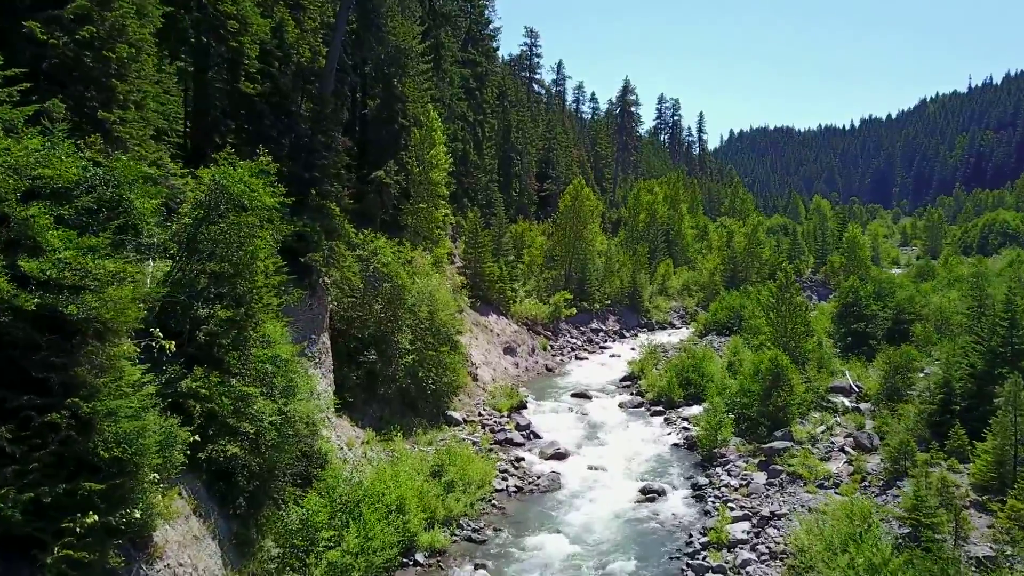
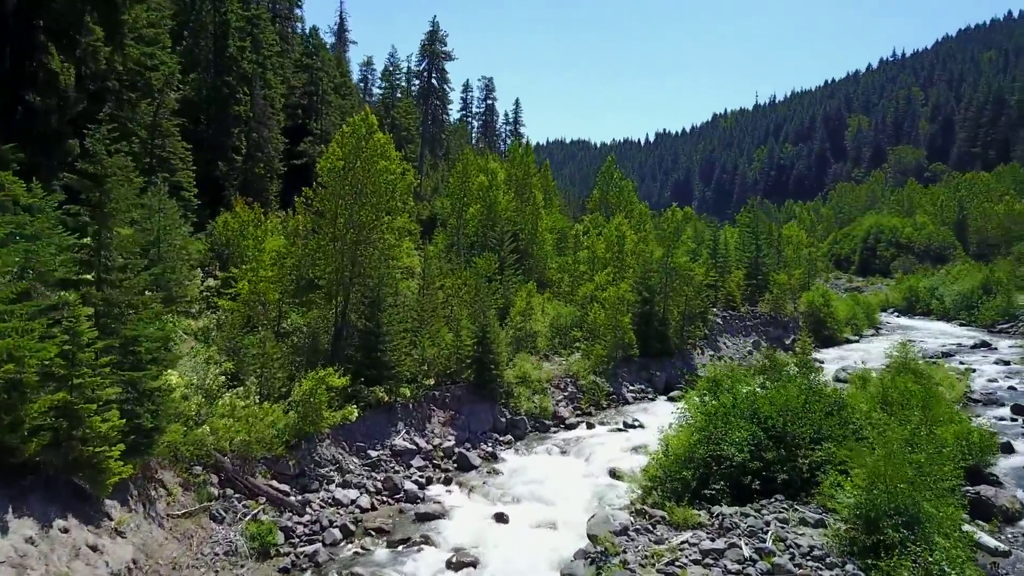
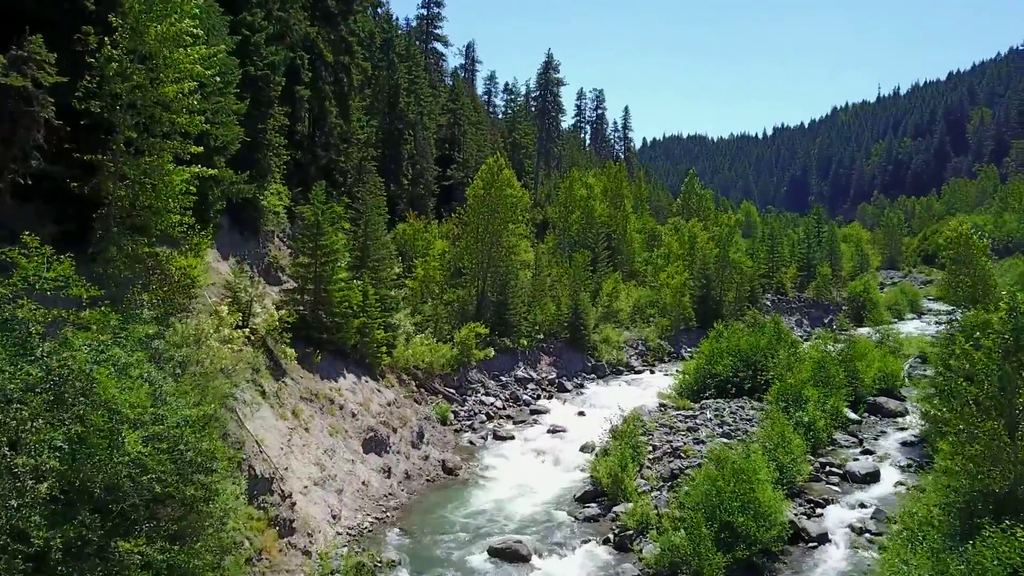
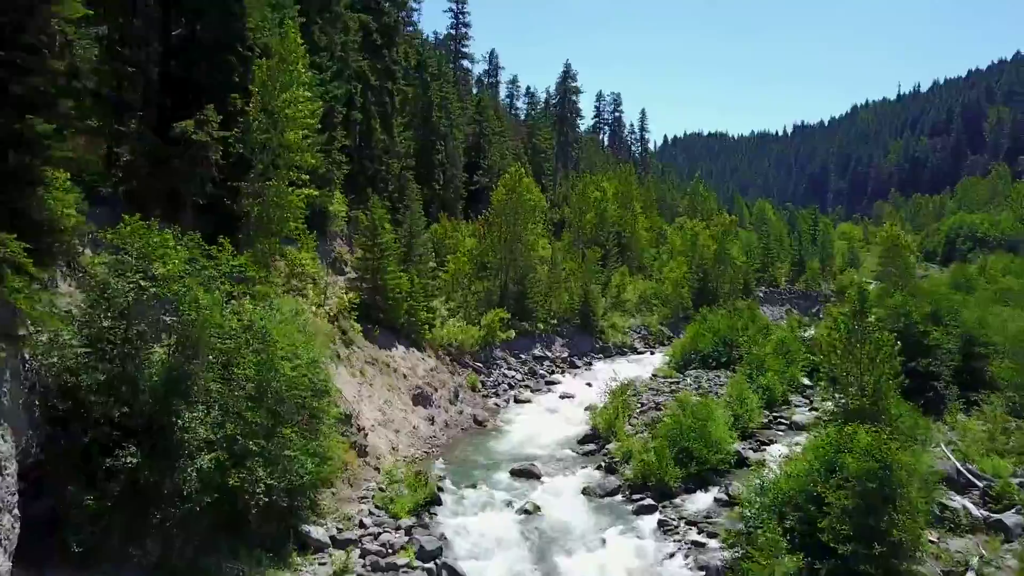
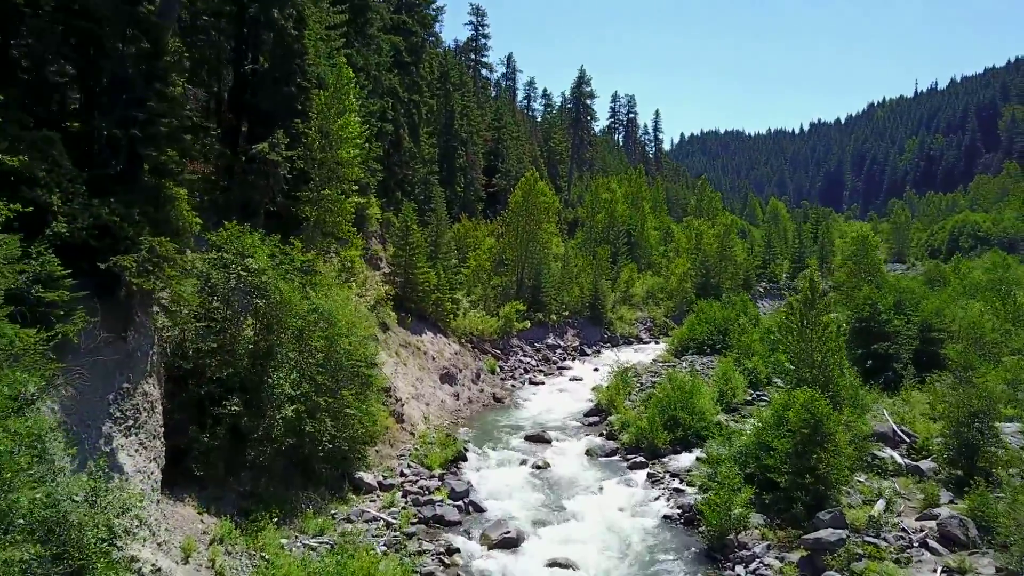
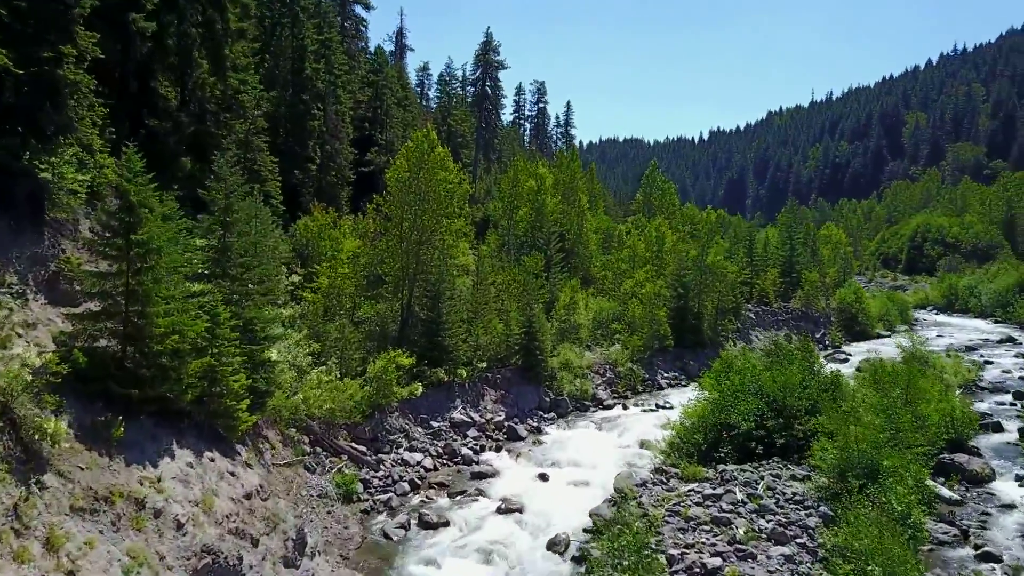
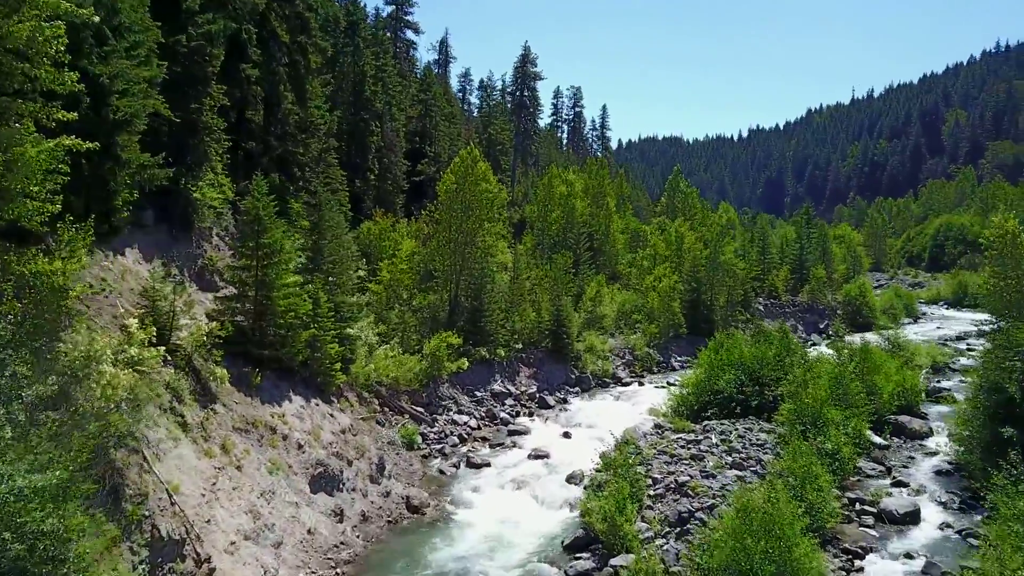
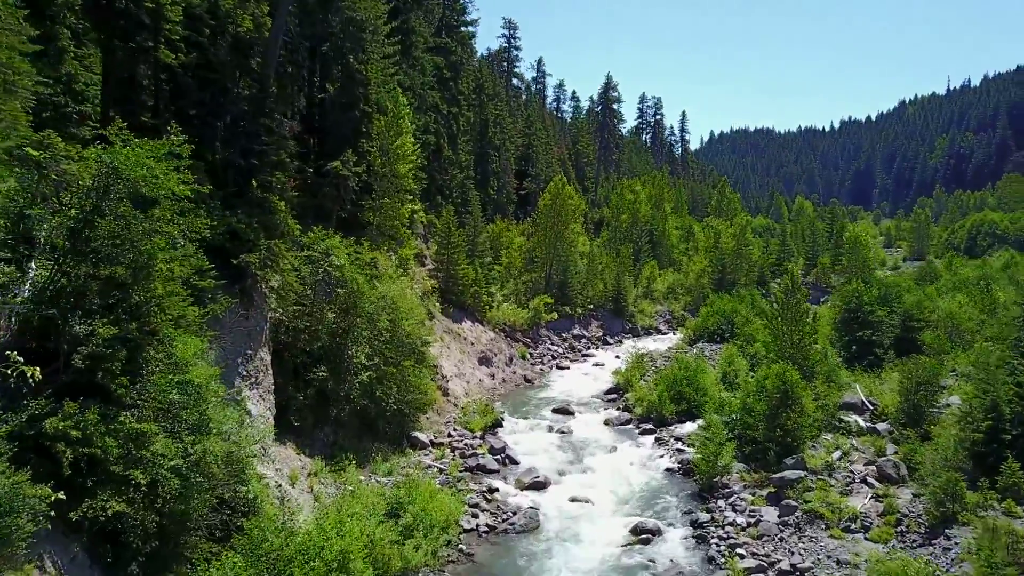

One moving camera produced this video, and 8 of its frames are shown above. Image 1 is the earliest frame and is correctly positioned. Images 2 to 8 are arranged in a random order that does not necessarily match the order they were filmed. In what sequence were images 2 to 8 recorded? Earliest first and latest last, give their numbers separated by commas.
8, 5, 4, 3, 7, 6, 2
